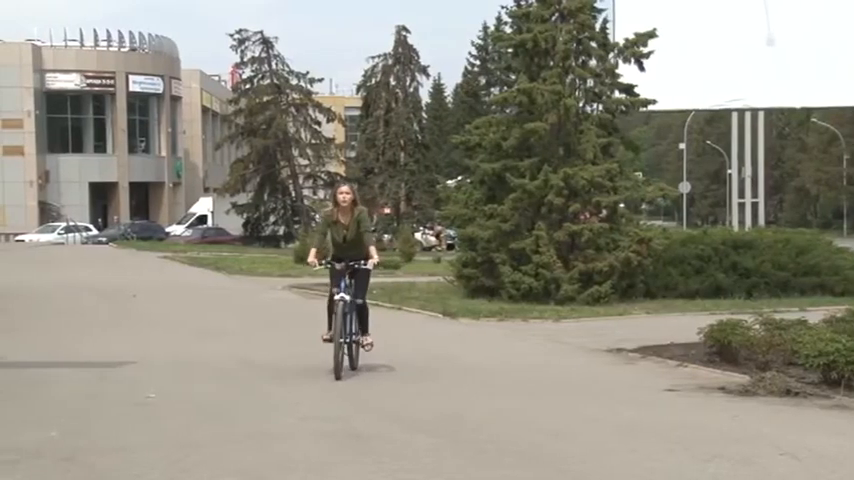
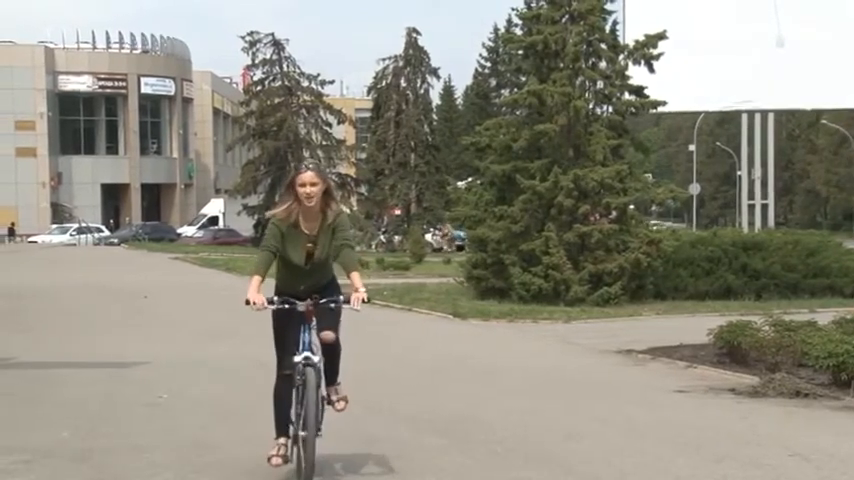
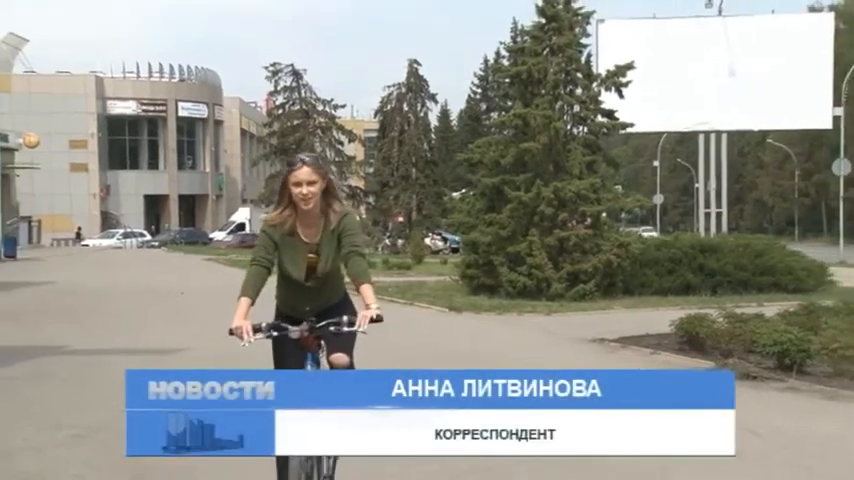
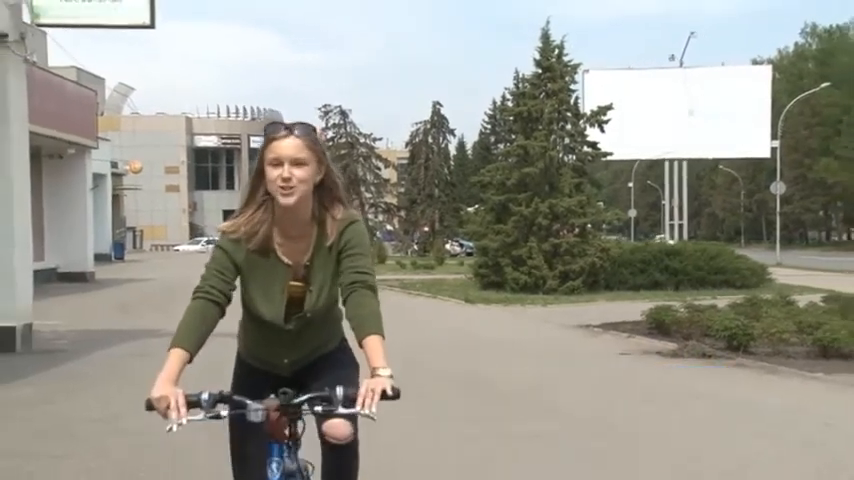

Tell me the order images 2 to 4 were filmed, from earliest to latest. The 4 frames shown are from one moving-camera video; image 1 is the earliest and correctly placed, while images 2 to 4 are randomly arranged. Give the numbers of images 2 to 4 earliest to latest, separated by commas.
2, 3, 4
